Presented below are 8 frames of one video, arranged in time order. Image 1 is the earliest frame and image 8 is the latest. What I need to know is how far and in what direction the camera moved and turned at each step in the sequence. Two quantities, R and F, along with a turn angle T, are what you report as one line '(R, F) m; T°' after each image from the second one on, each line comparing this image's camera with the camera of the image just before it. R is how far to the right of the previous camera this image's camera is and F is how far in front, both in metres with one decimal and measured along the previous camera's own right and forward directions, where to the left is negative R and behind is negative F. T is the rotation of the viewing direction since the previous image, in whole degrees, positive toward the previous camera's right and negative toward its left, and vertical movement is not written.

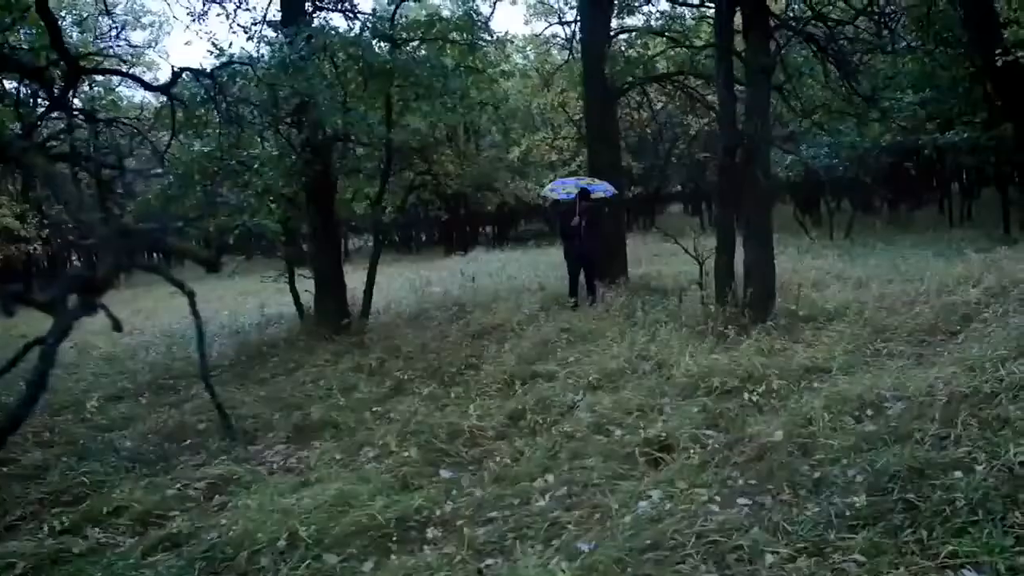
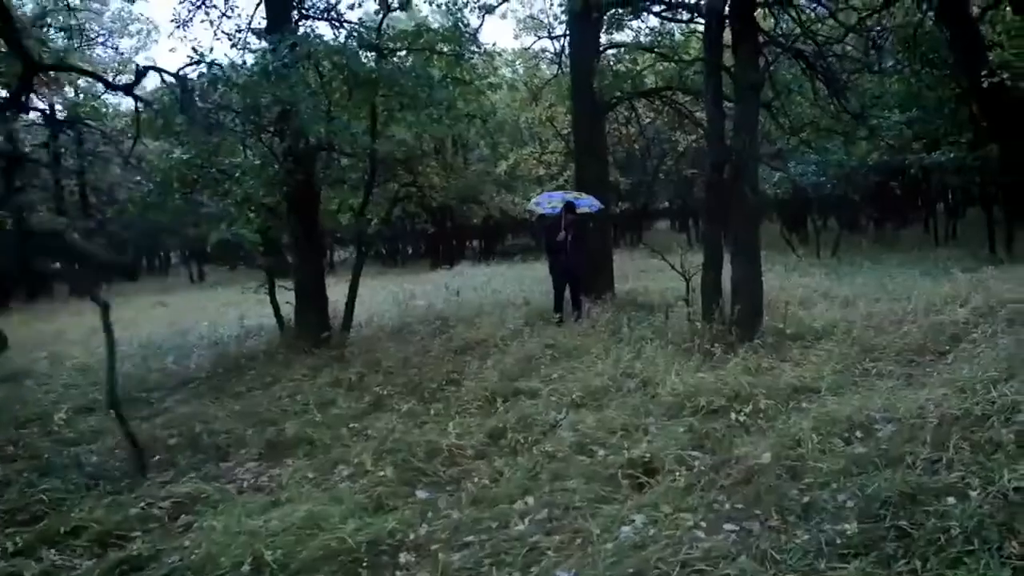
(0.0, +0.2) m; +1°
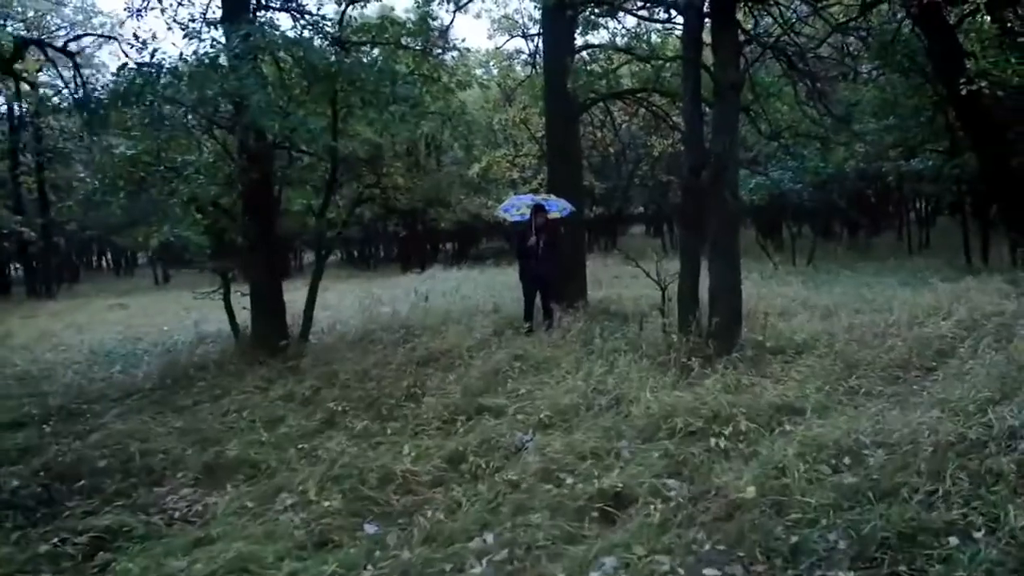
(+0.1, +0.5) m; +2°
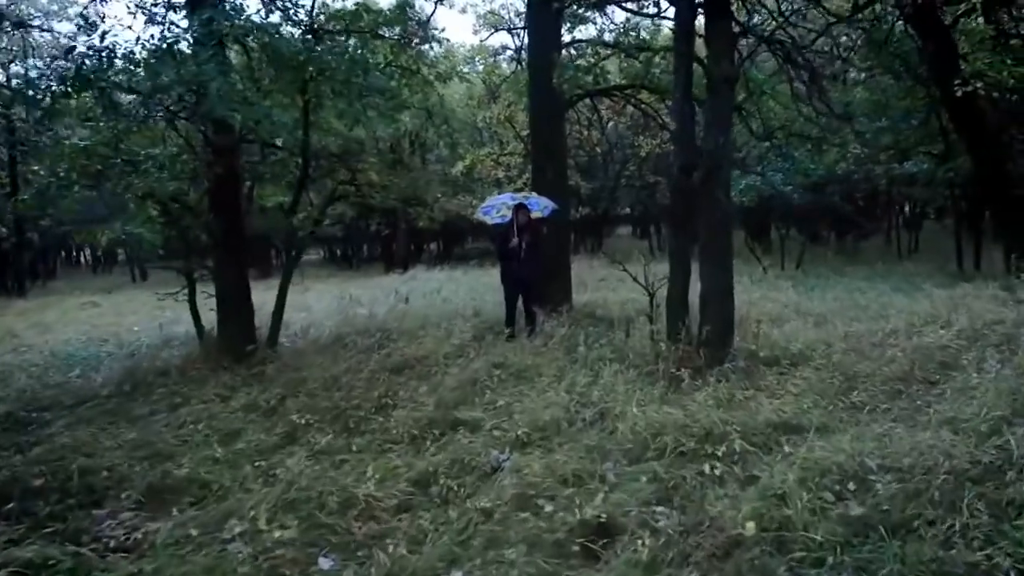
(+0.1, +0.5) m; +1°
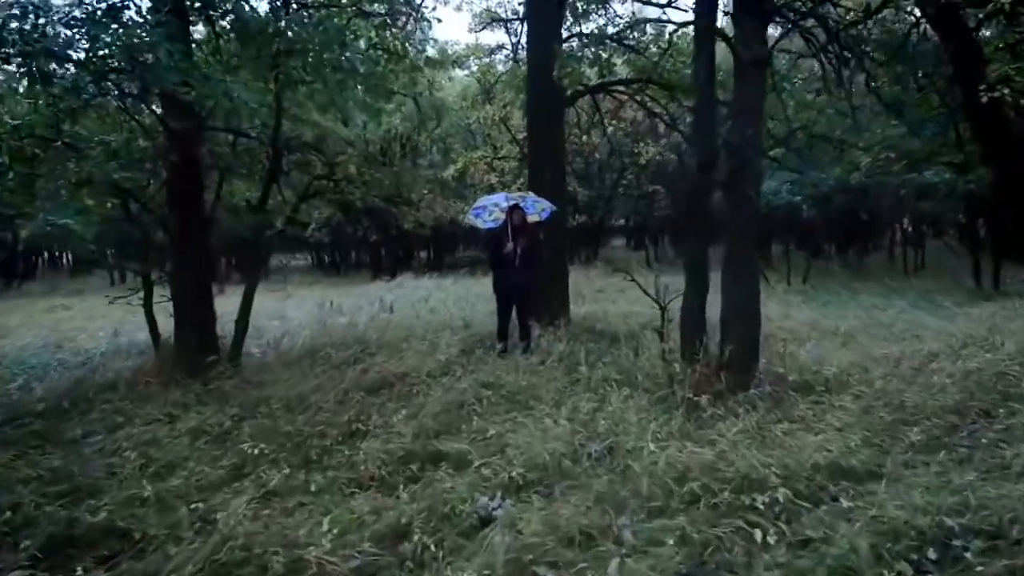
(0.0, +1.1) m; +1°
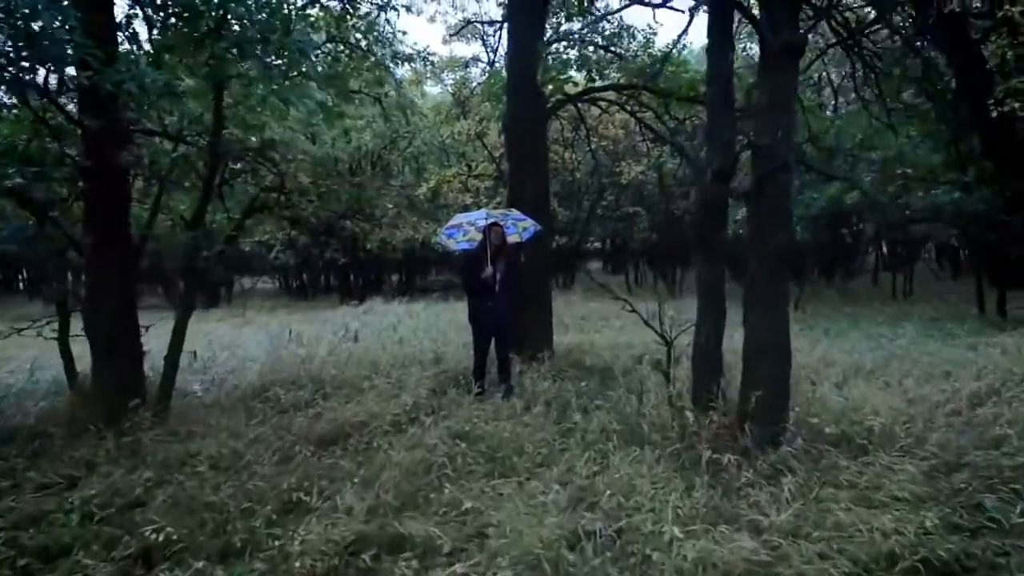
(-0.1, +1.3) m; +2°
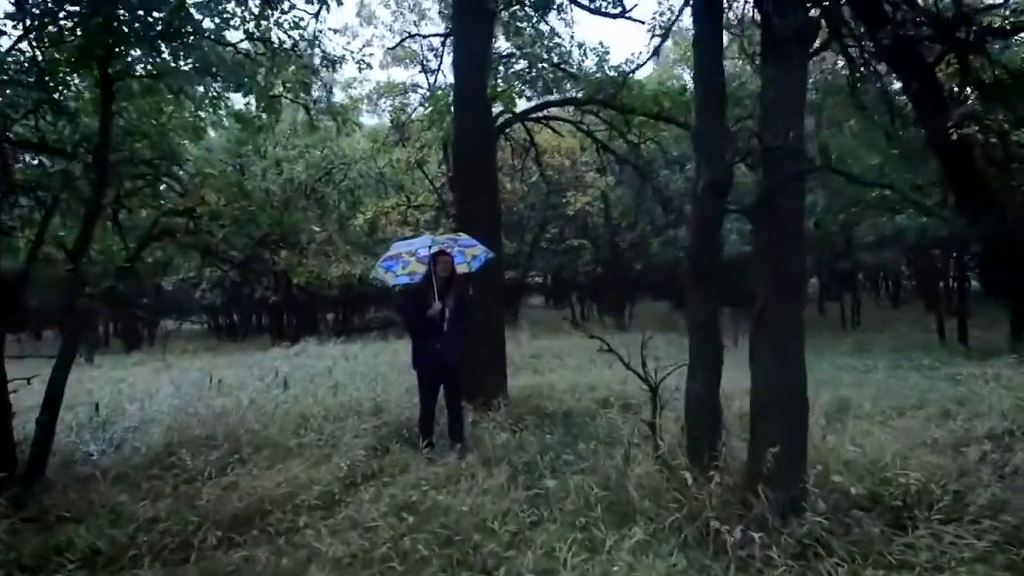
(-0.1, +1.2) m; +5°
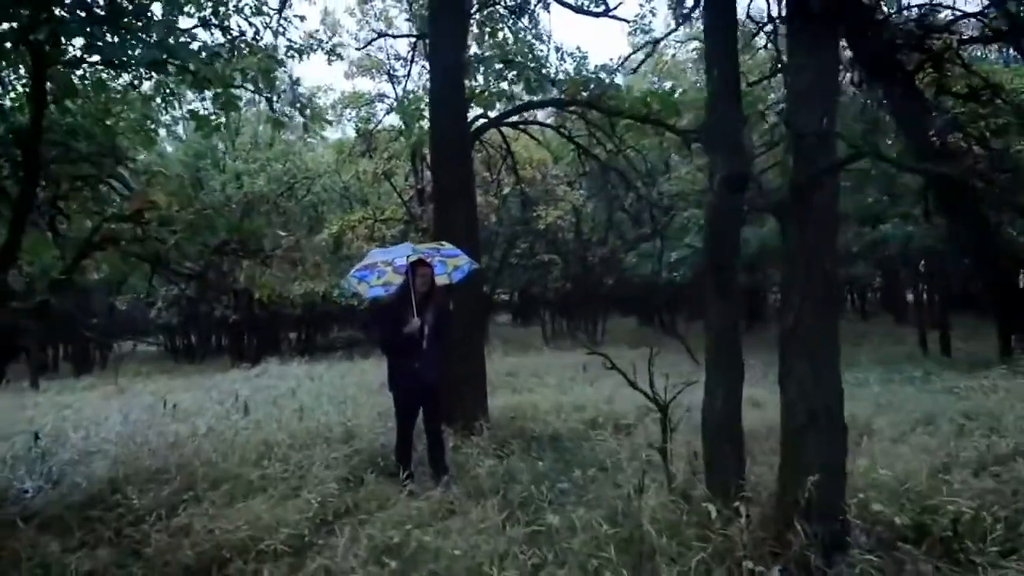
(-0.2, +0.7) m; +3°
